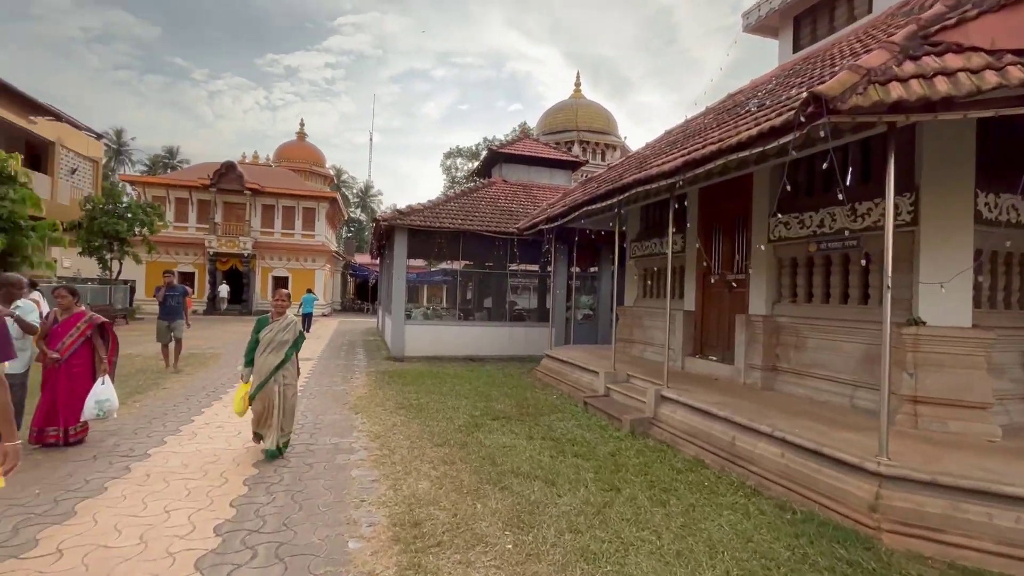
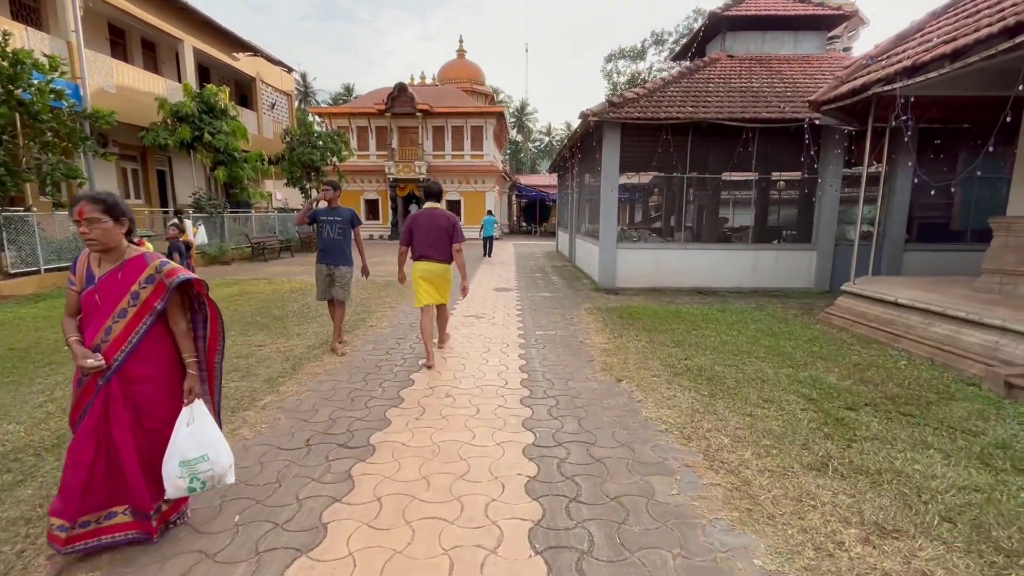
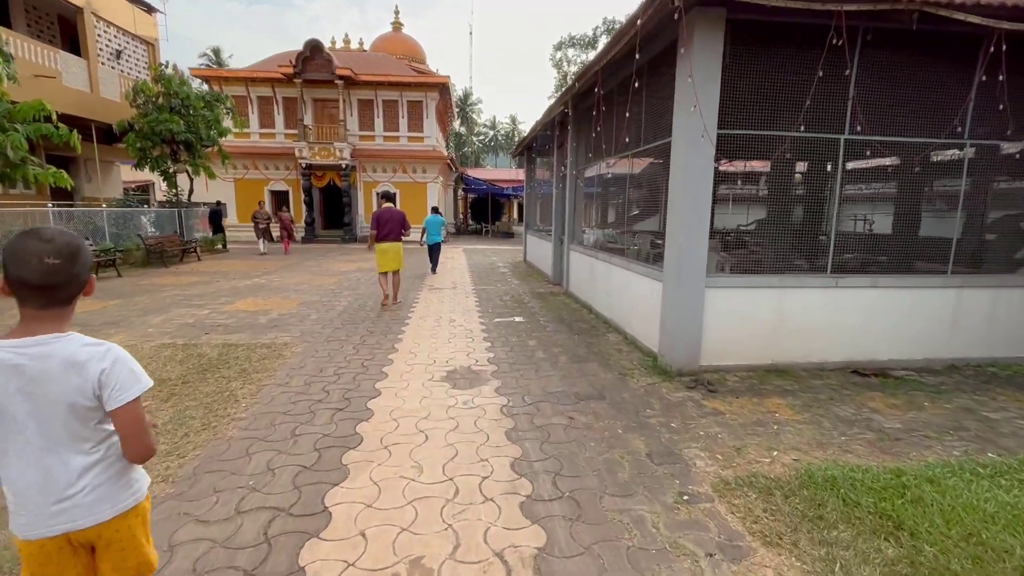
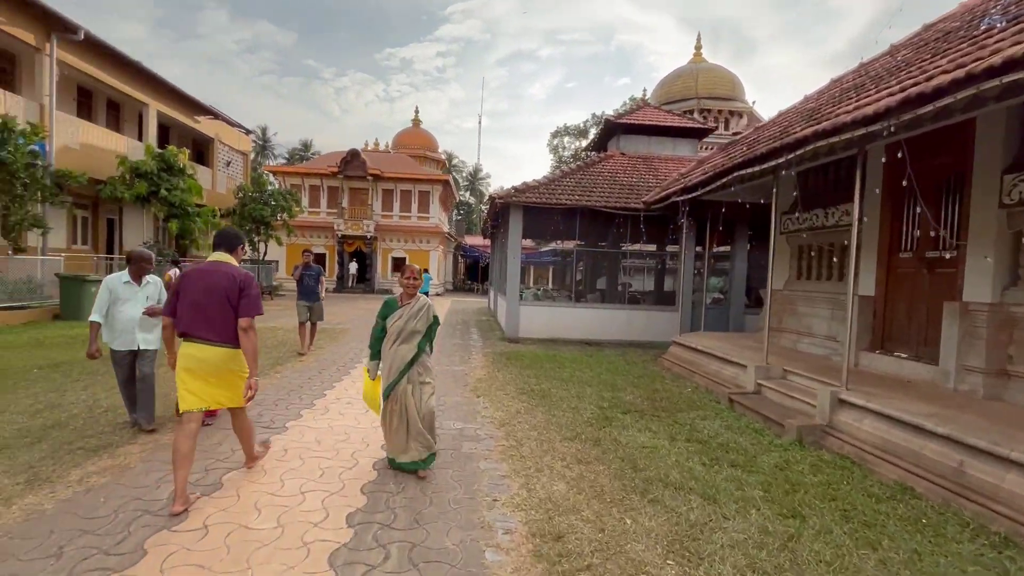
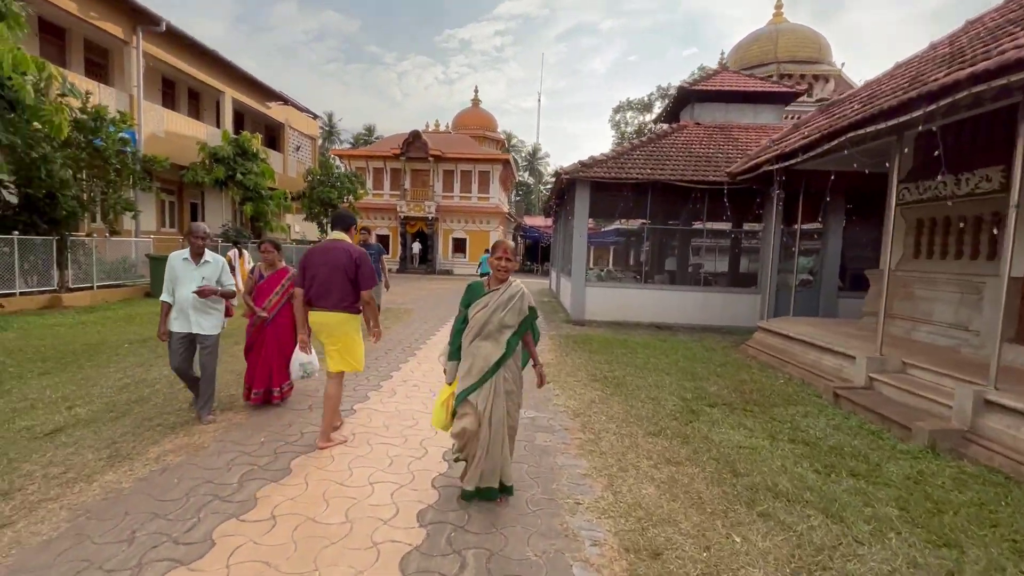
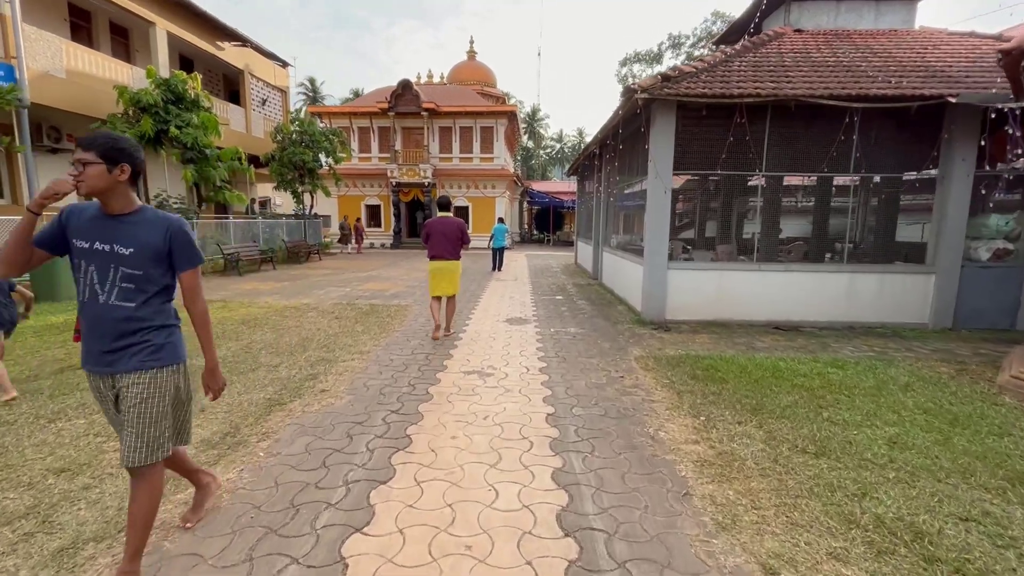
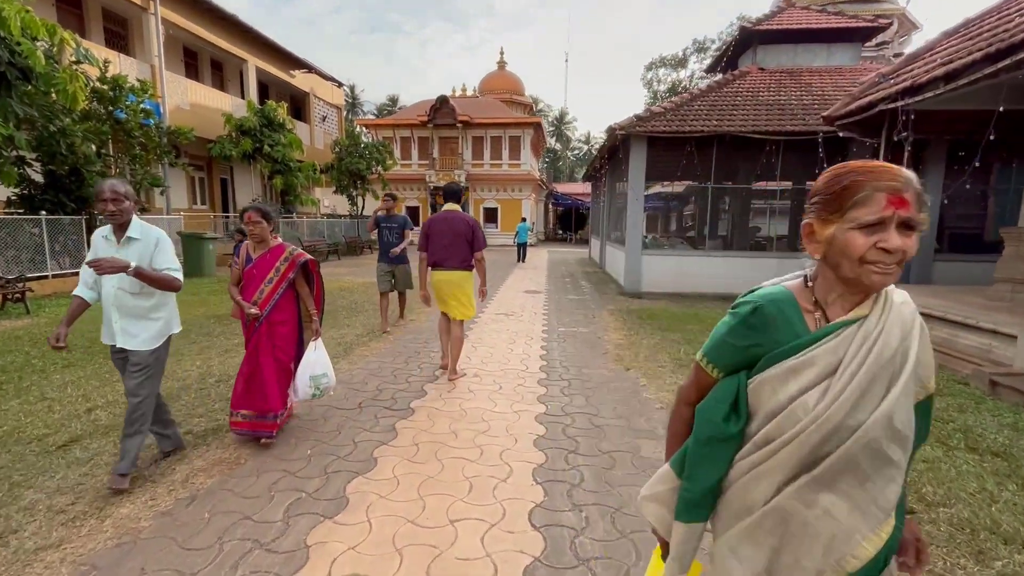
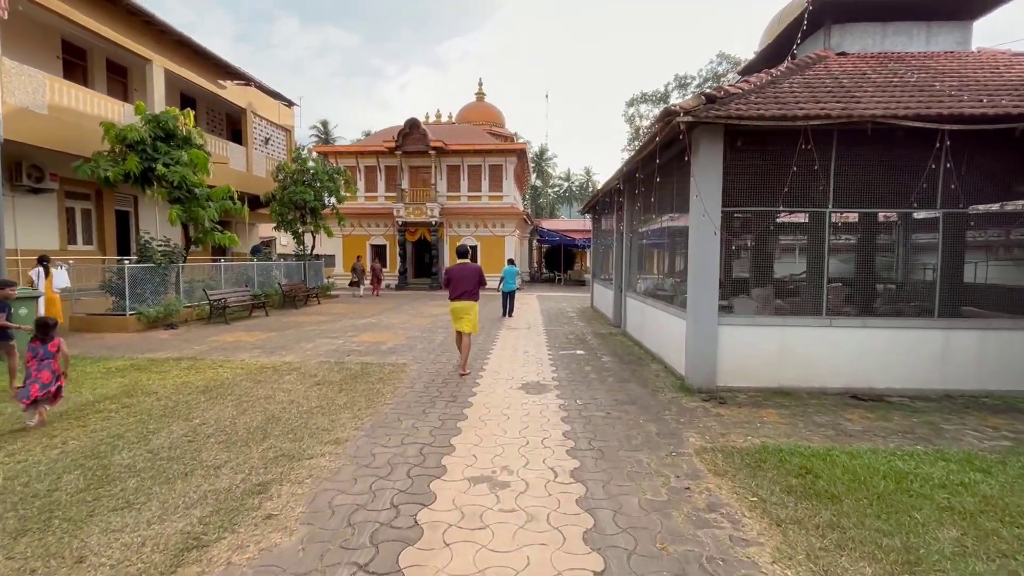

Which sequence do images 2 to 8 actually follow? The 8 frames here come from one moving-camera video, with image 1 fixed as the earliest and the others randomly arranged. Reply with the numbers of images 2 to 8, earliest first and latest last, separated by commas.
4, 5, 7, 2, 6, 8, 3
